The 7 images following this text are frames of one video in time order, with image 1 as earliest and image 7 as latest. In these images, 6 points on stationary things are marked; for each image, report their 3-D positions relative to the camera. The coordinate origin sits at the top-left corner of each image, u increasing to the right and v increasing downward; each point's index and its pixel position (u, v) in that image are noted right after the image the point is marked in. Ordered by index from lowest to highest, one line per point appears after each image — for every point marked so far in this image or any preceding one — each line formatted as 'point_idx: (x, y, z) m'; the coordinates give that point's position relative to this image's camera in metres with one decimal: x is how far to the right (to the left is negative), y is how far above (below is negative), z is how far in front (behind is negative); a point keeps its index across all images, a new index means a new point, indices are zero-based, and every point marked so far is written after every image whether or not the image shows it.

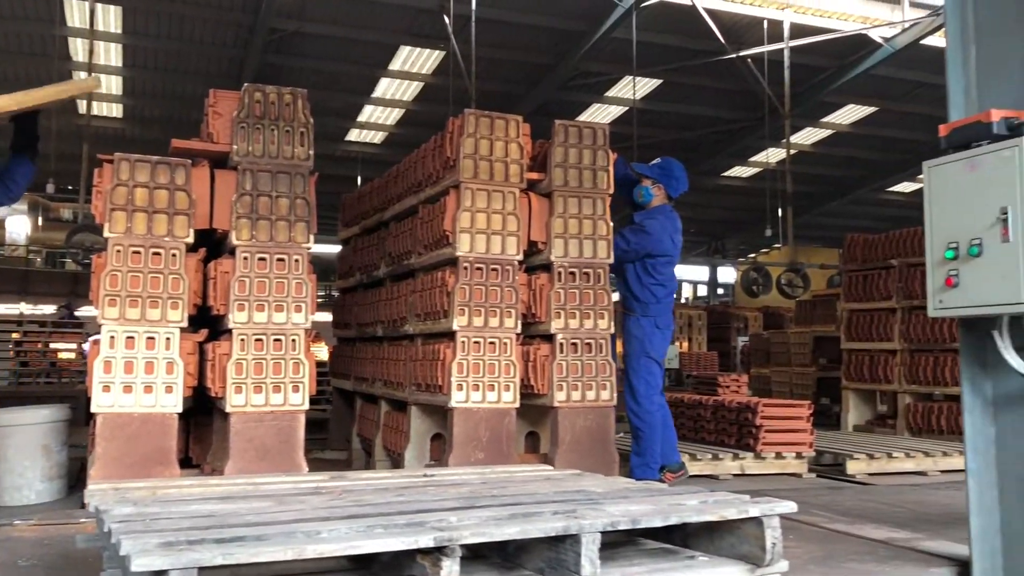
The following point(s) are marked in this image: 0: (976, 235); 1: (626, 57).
0: (+1.4, +0.2, +2.7) m
1: (+1.5, +2.9, +11.5) m
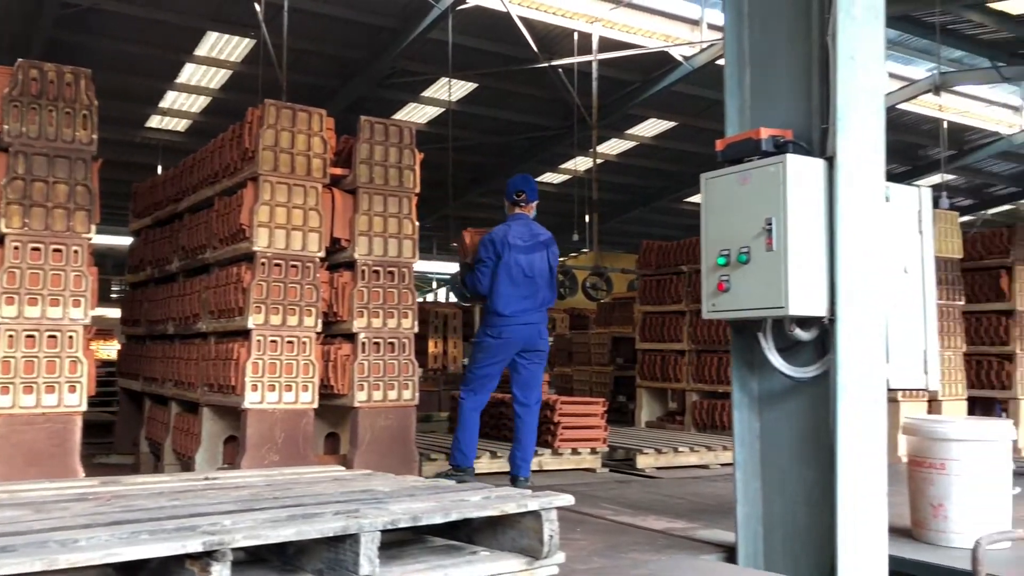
0: (+0.7, +0.1, +3.0) m
1: (-0.9, +2.9, +11.5) m
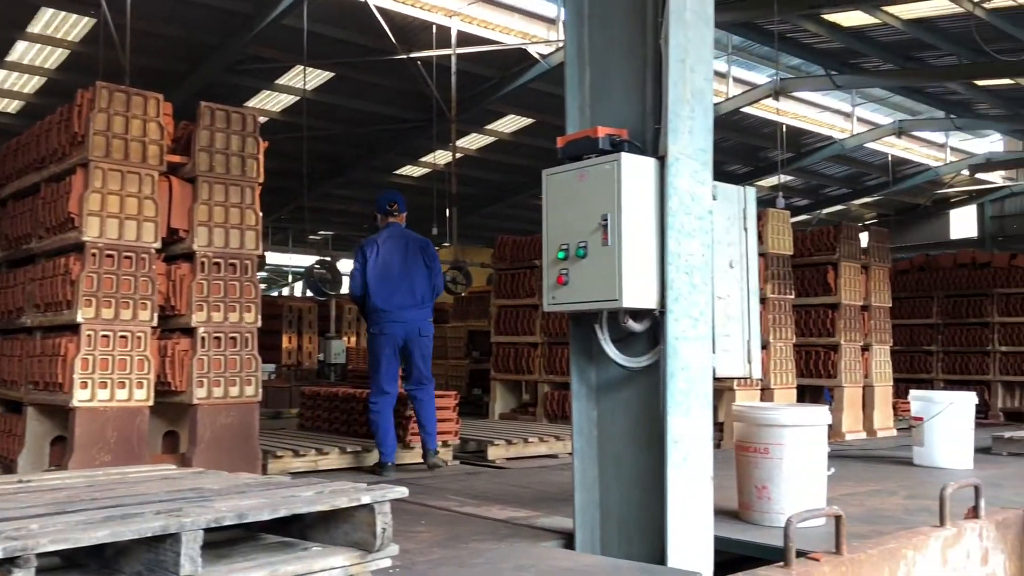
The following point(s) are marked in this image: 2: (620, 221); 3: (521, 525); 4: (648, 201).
0: (+0.2, +0.2, +3.0) m
1: (-2.6, +2.9, +11.3) m
2: (+0.3, +0.2, +2.9) m
3: (0.0, -0.9, +3.6) m
4: (+0.4, +0.3, +3.0) m
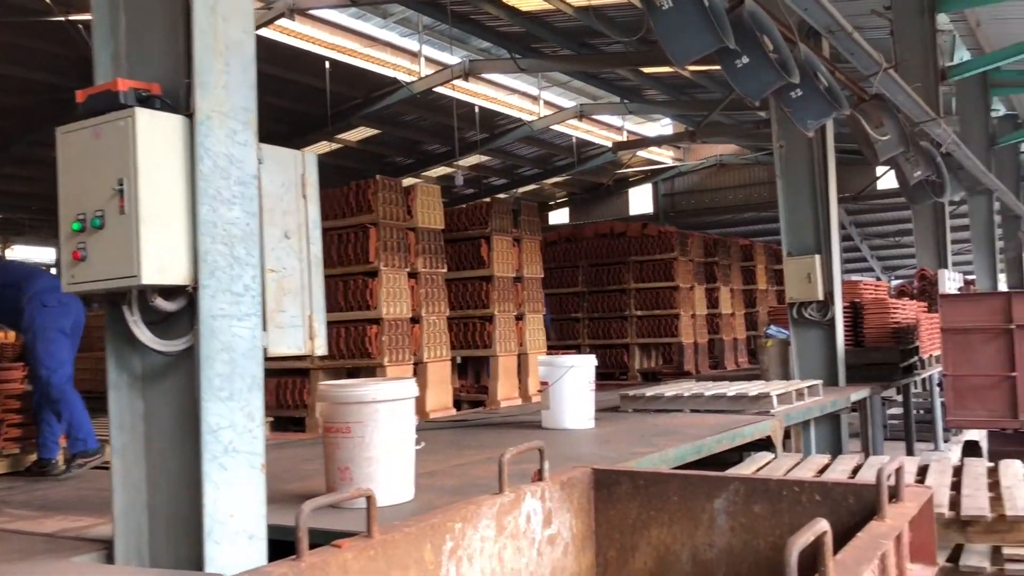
0: (-1.2, +0.2, +2.7) m
1: (-6.5, +3.0, +9.6) m
2: (-1.0, +0.3, +2.6) m
3: (-1.5, -0.8, +3.1) m
4: (-1.0, +0.4, +2.7) m
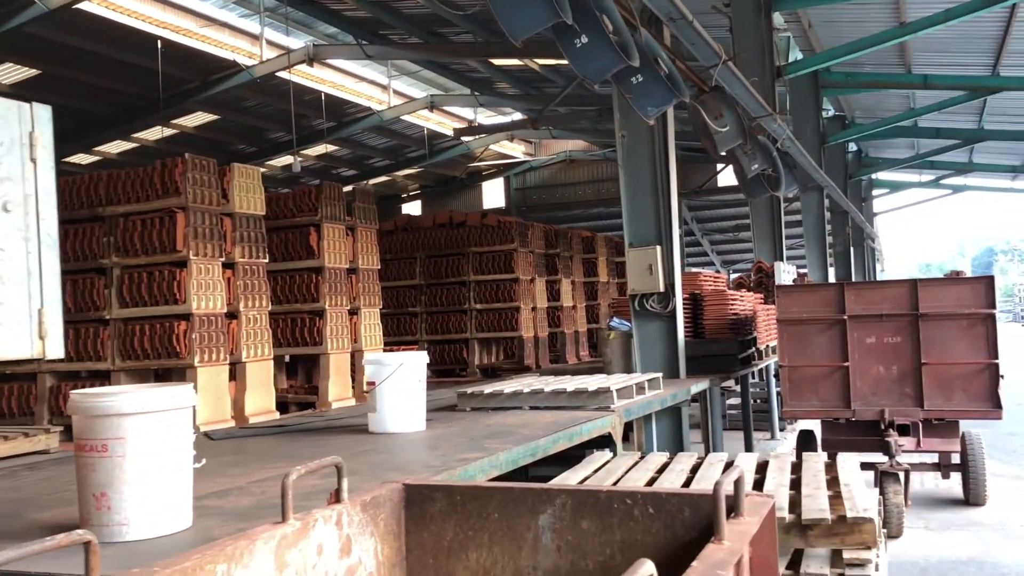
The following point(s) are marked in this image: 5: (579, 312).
0: (-1.7, +0.3, +2.0) m
1: (-8.0, +3.1, +8.0) m
2: (-1.5, +0.3, +1.9) m
3: (-2.1, -0.8, +2.4) m
4: (-1.5, +0.4, +2.0) m
5: (+0.9, -0.3, +12.7) m
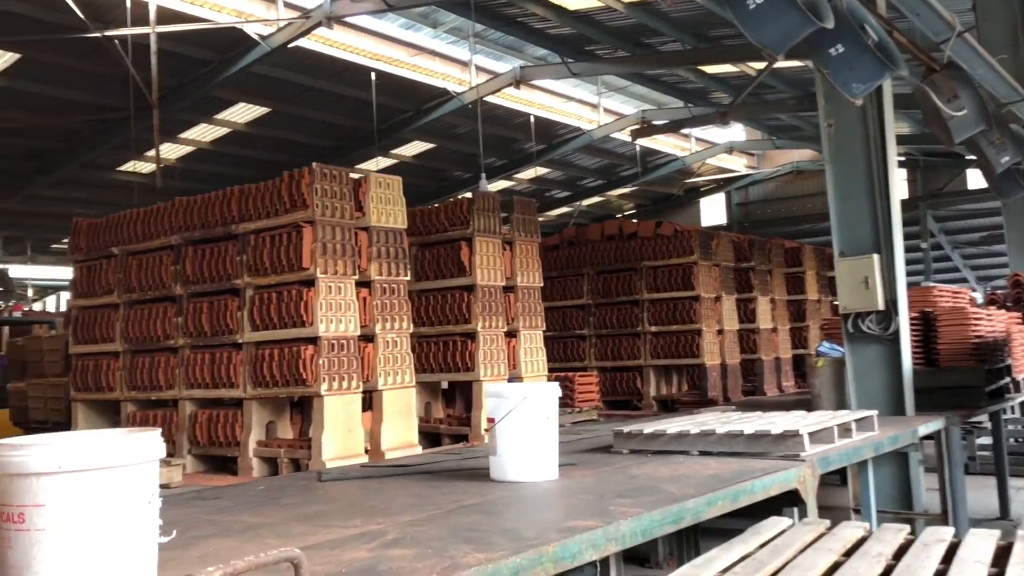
0: (-1.8, +0.2, +1.4) m
1: (-6.5, +2.8, +8.8) m
2: (-1.6, +0.3, +1.3) m
3: (-2.0, -0.8, +1.9) m
4: (-1.6, +0.4, +1.4) m
5: (+3.3, -0.6, +11.2) m
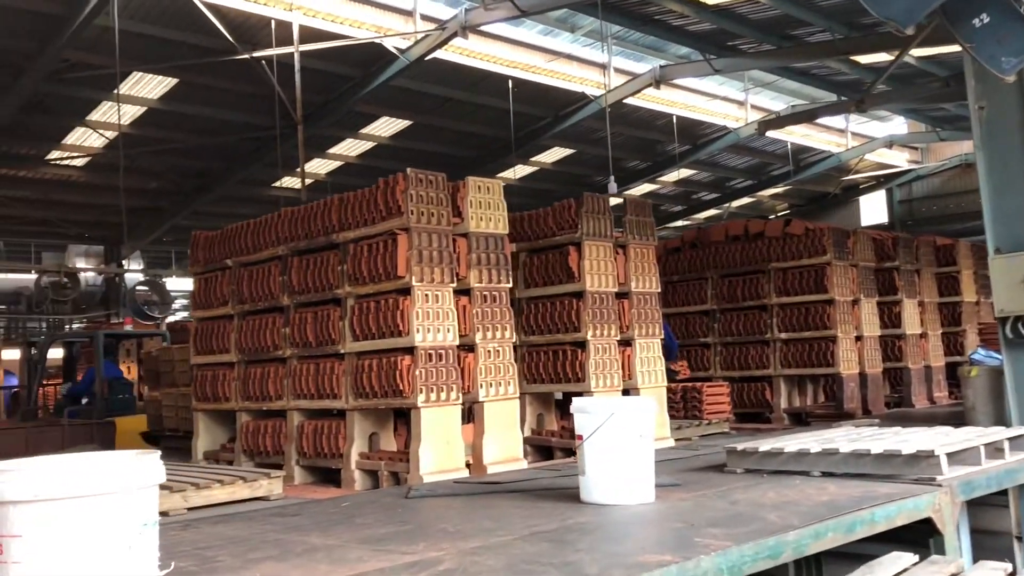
0: (-1.9, +0.2, +1.4) m
1: (-5.3, +2.7, +9.5) m
2: (-1.7, +0.3, +1.3) m
3: (-2.0, -0.9, +1.9) m
4: (-1.6, +0.3, +1.4) m
5: (+4.8, -0.6, +10.2) m
